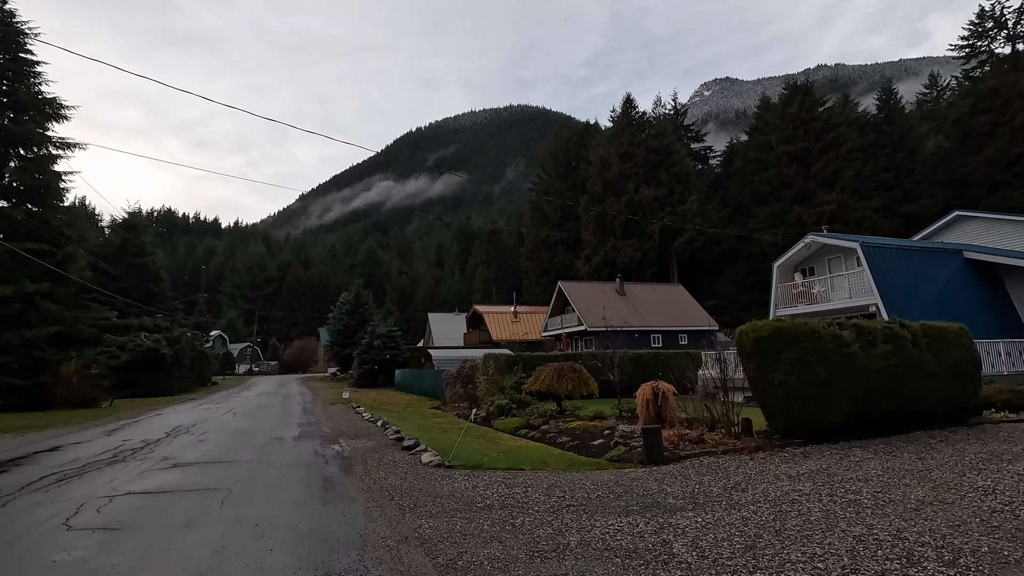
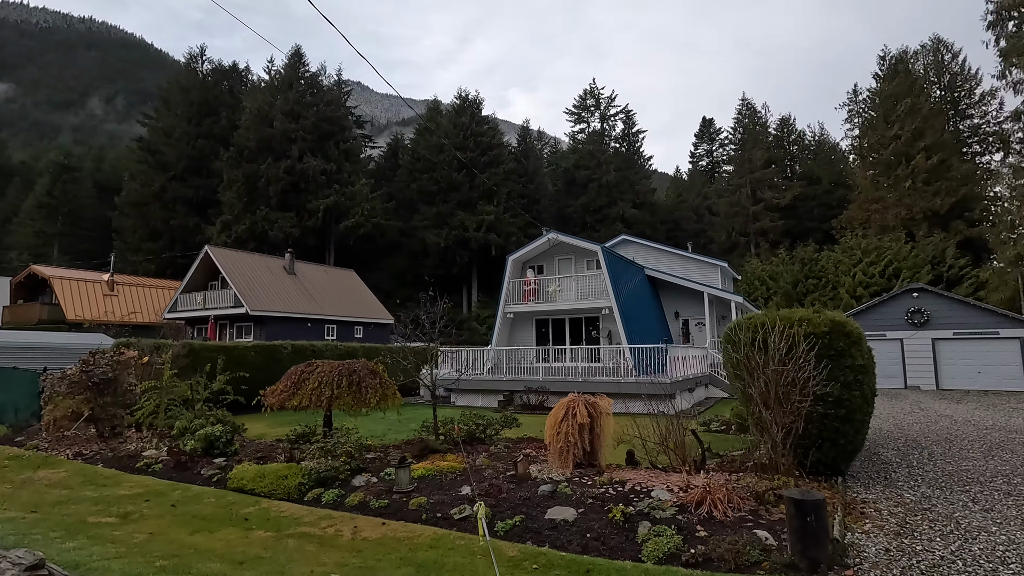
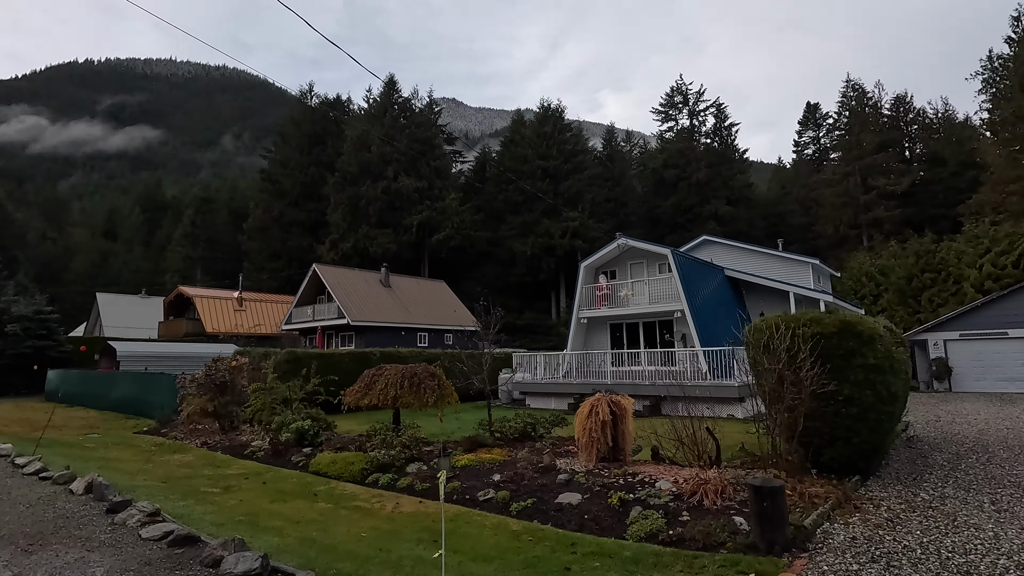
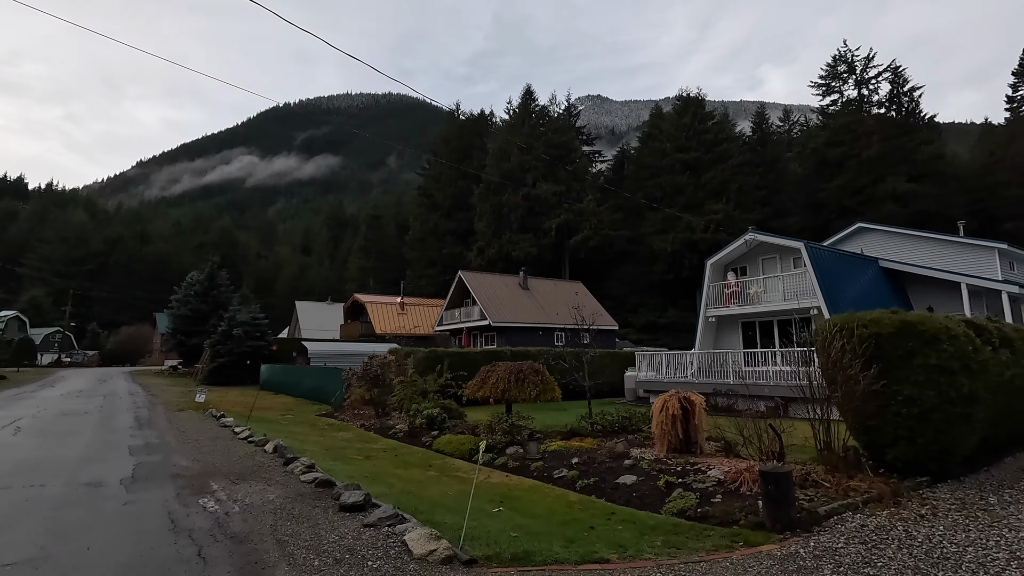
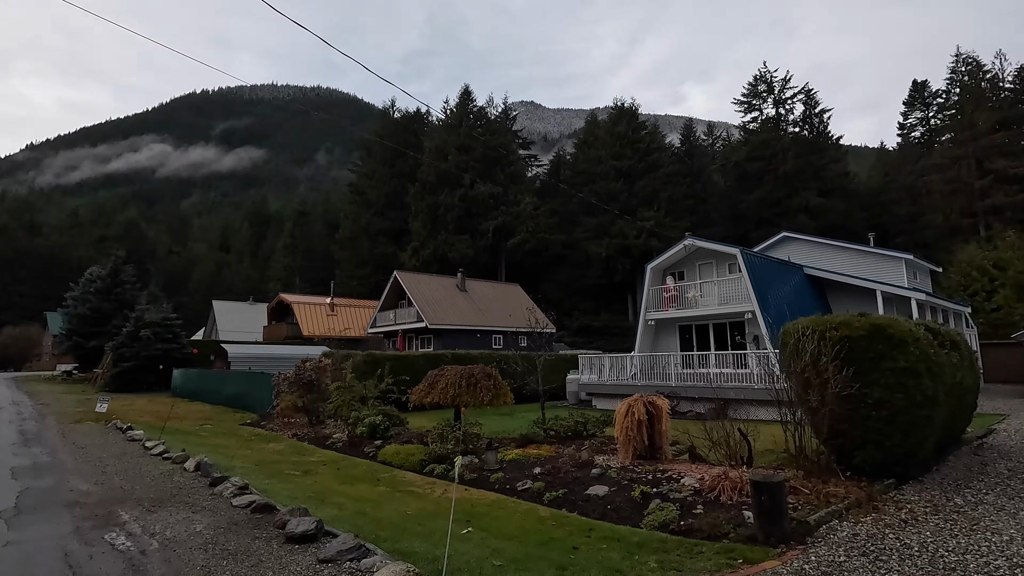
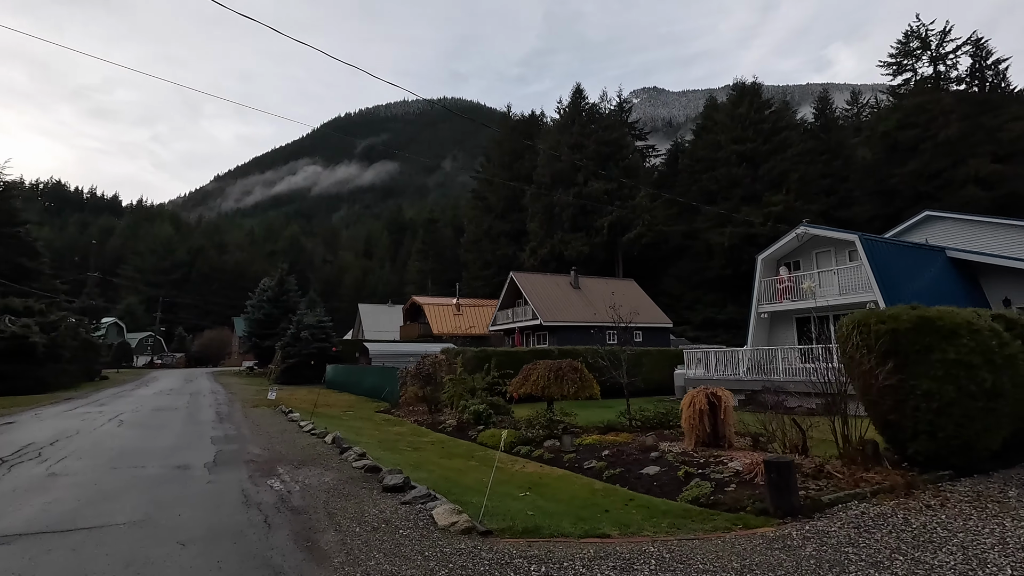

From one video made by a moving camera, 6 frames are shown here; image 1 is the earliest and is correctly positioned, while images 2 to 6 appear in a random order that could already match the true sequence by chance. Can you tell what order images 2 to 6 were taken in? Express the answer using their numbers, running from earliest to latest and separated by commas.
6, 4, 5, 3, 2
